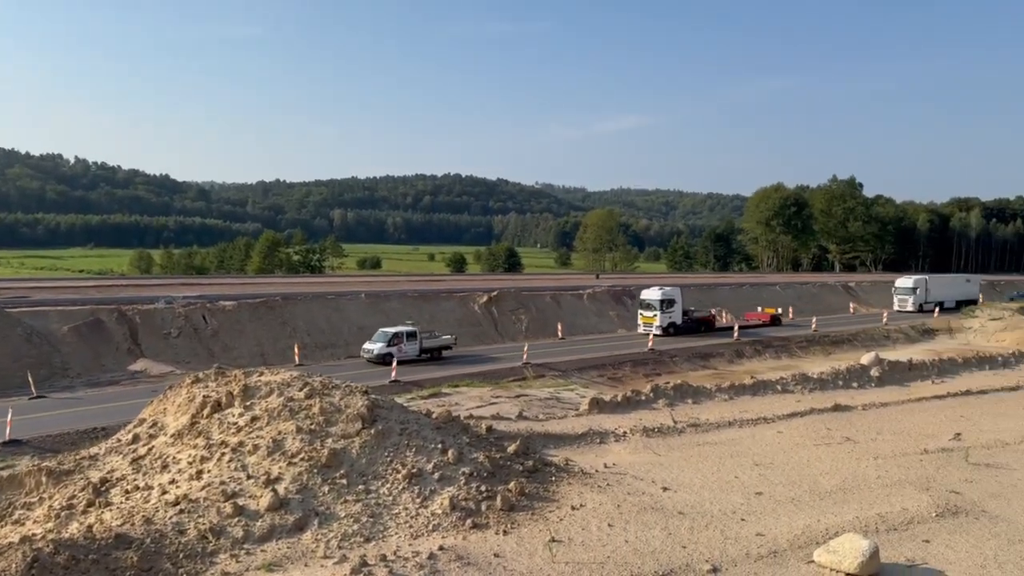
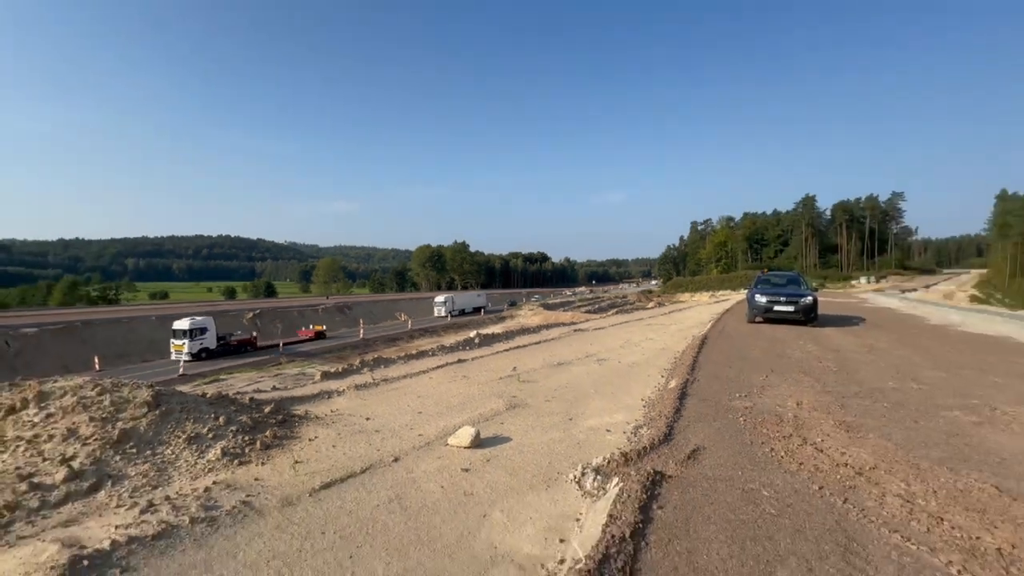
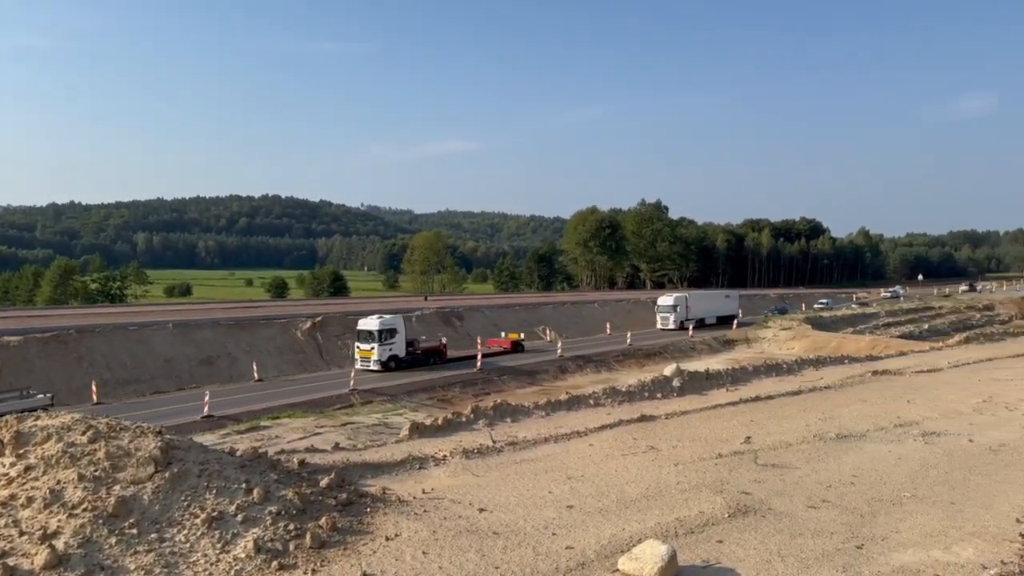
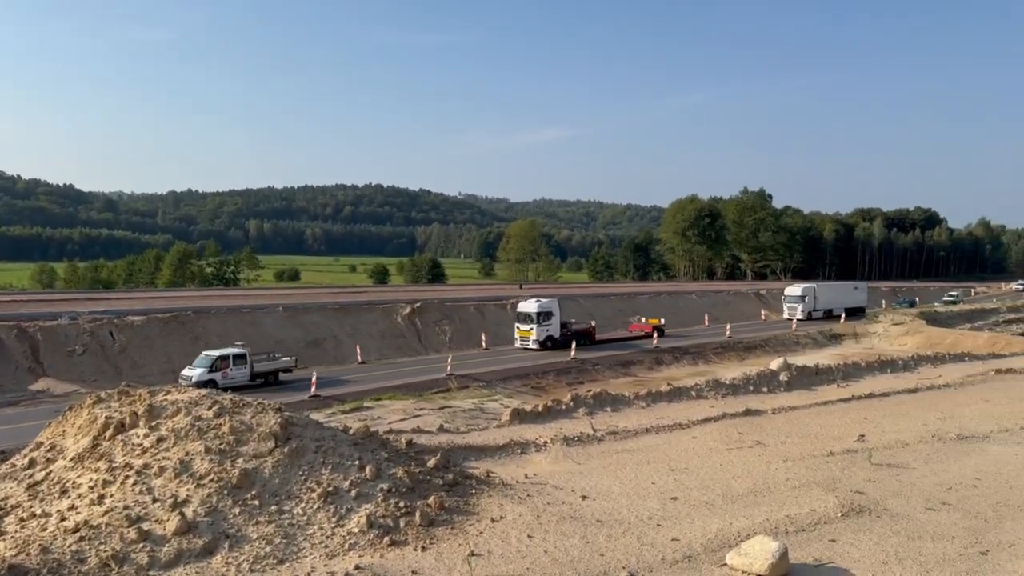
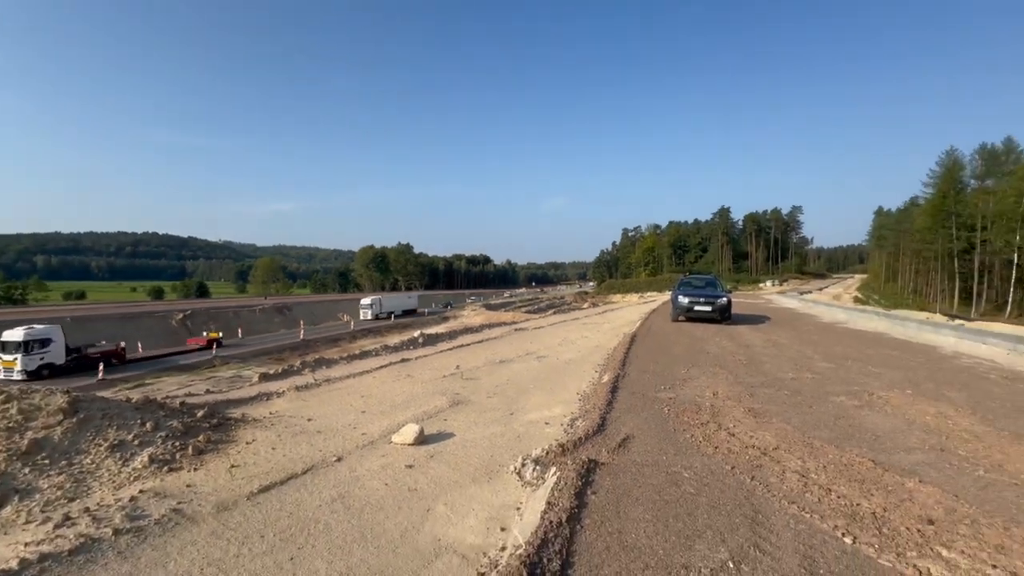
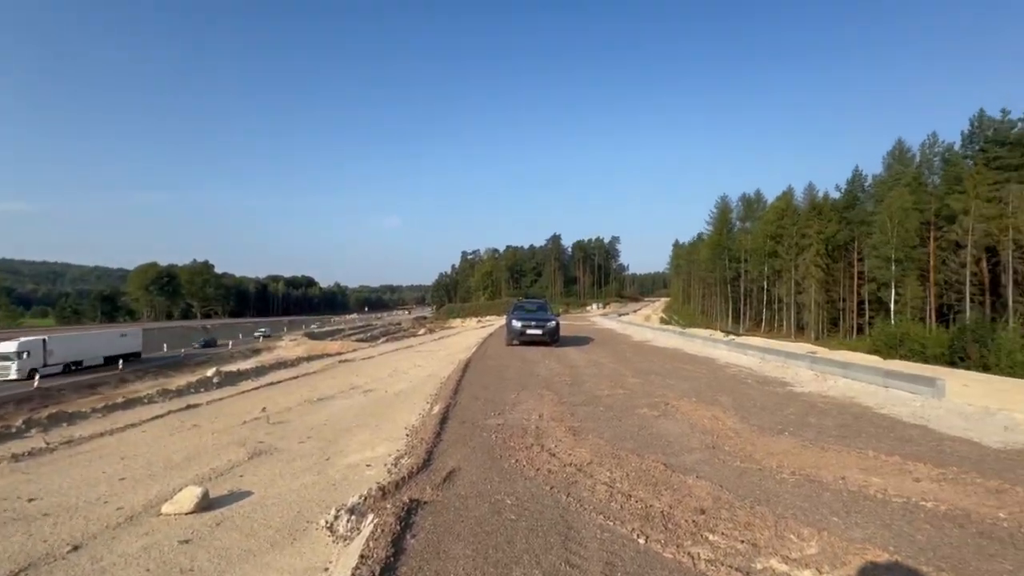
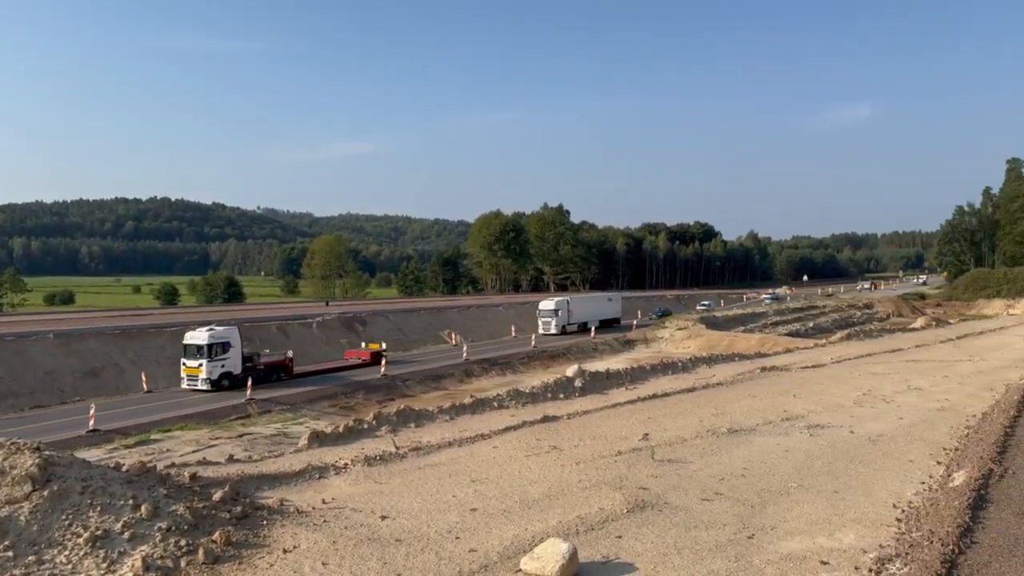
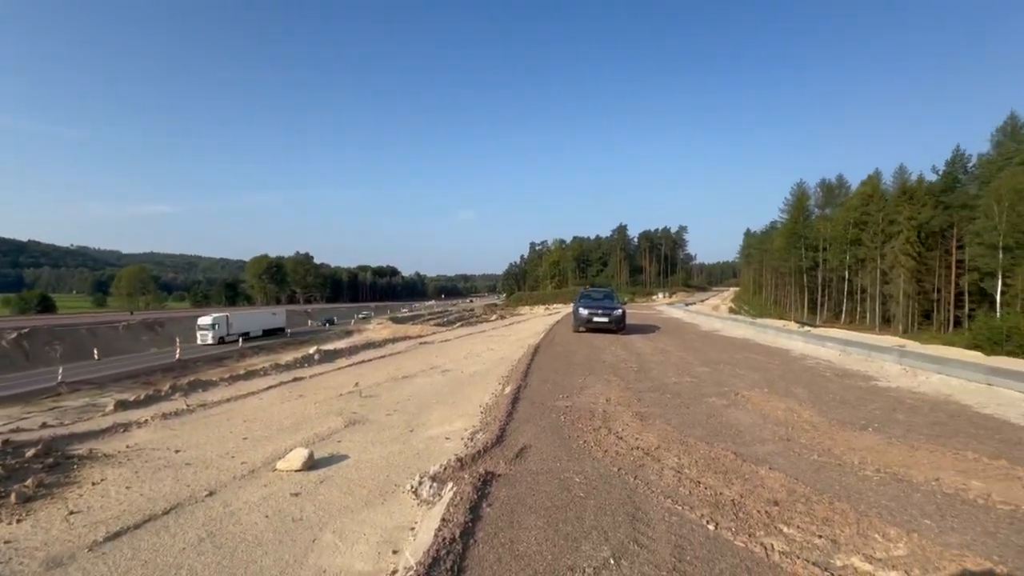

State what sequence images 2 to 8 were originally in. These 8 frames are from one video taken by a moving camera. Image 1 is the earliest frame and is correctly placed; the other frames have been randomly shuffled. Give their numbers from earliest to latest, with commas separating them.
4, 3, 7, 2, 5, 8, 6
